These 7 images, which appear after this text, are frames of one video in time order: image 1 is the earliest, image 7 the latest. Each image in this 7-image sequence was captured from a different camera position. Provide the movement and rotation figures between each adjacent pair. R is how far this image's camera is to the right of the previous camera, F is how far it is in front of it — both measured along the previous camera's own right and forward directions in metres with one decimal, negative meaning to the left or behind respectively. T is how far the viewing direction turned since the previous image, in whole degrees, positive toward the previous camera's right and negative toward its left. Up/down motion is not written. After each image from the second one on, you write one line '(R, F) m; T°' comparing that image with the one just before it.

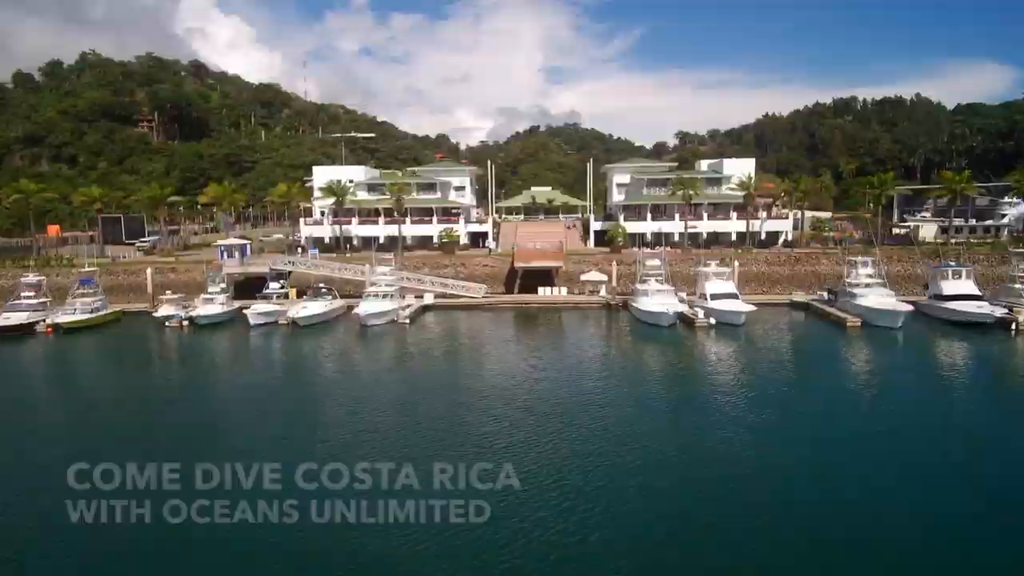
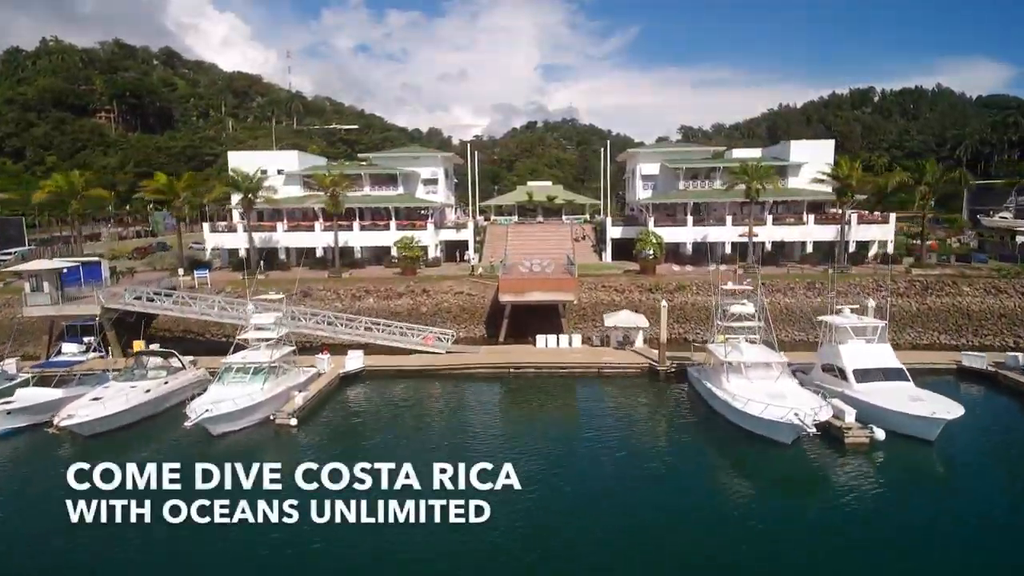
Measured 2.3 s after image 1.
(+0.9, +21.9) m; 0°
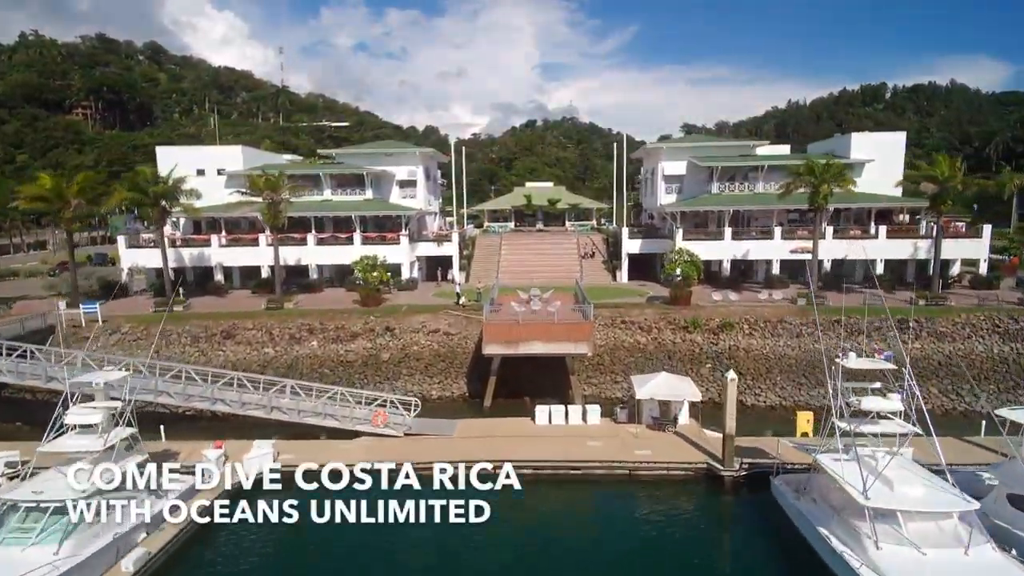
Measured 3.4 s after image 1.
(+0.4, +11.2) m; 0°
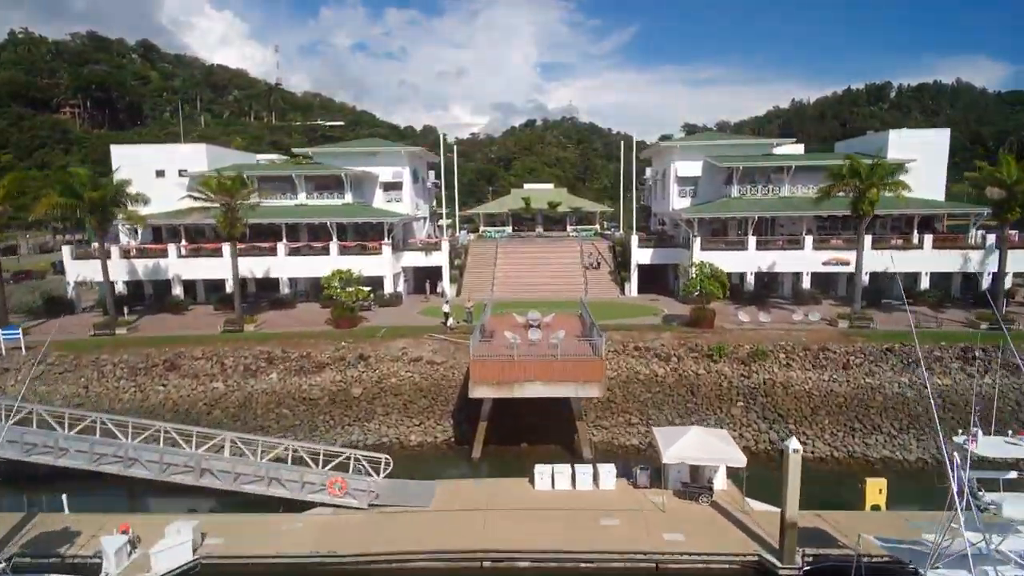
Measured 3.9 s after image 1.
(+0.2, +5.1) m; 0°
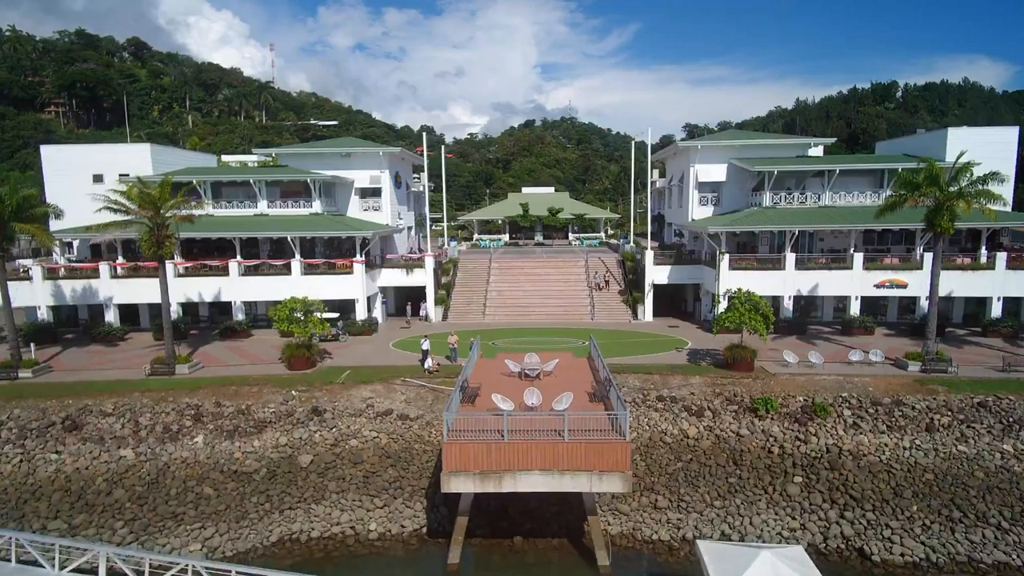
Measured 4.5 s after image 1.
(+0.2, +6.1) m; 0°
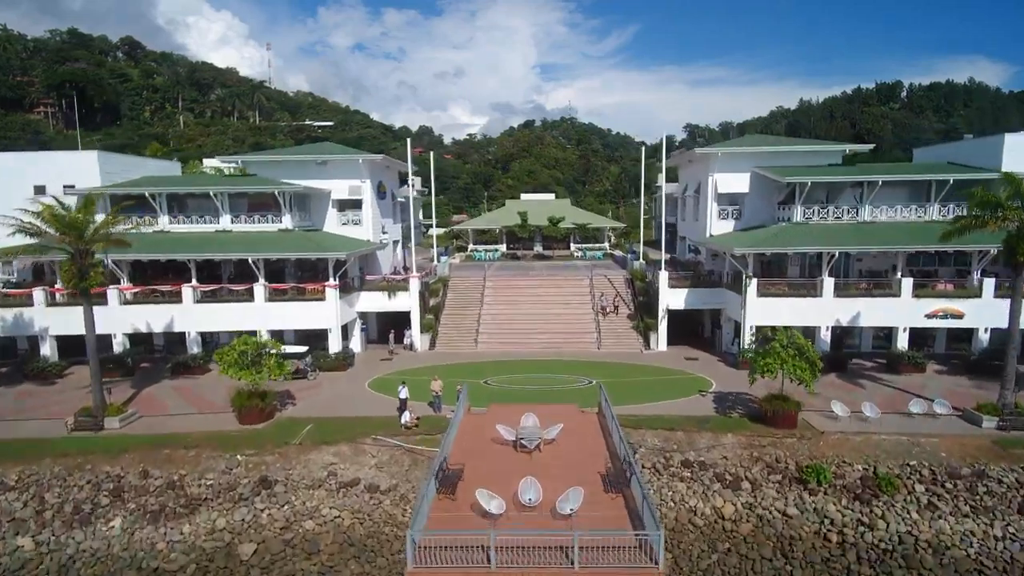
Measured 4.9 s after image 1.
(+0.2, +4.4) m; 0°
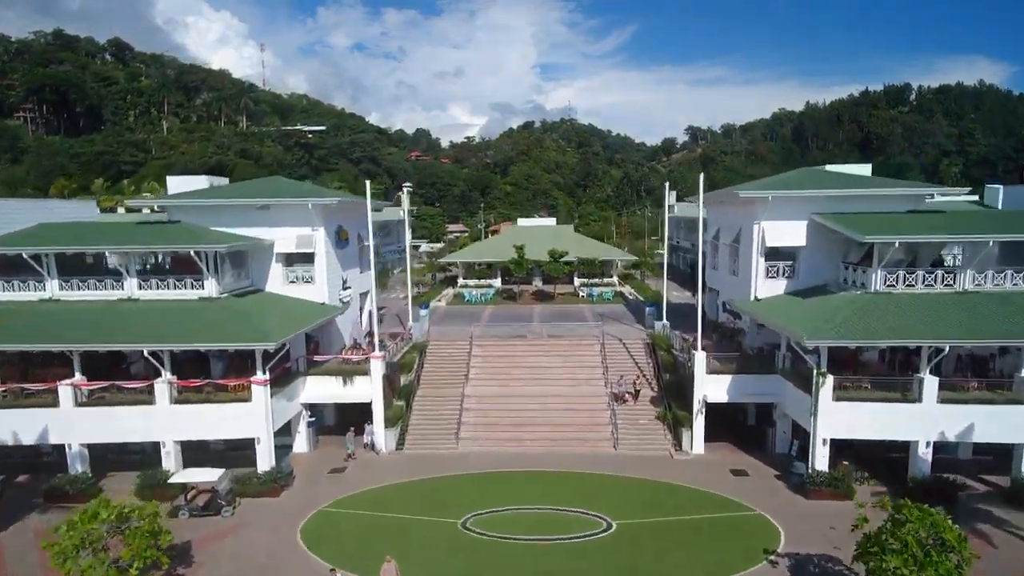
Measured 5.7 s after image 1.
(+0.3, +7.5) m; 0°
